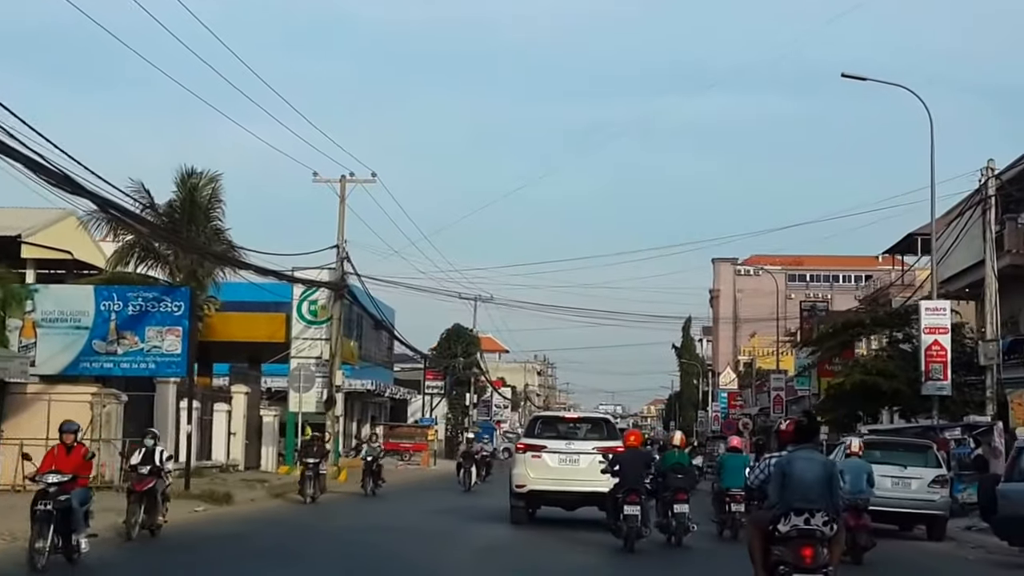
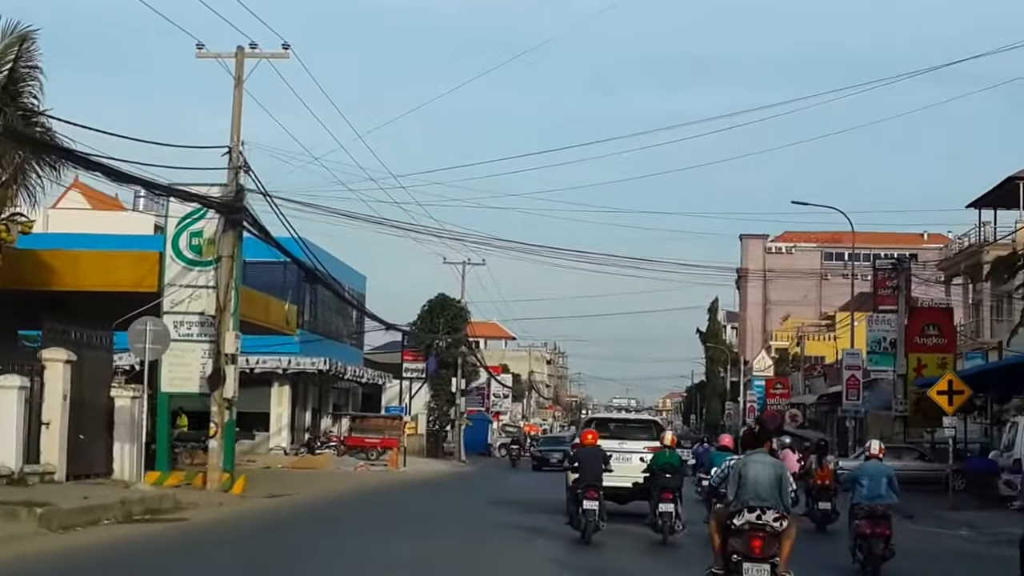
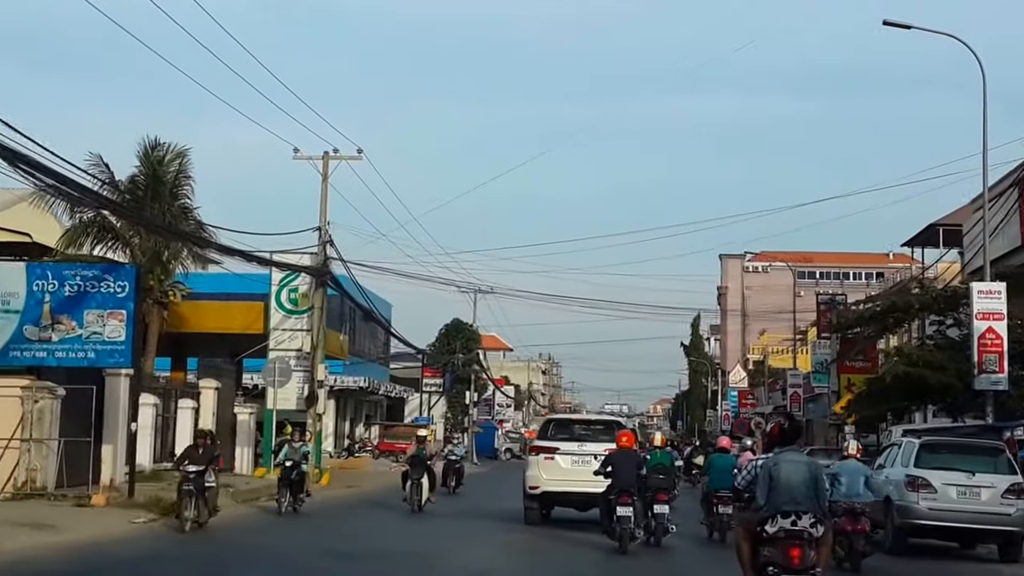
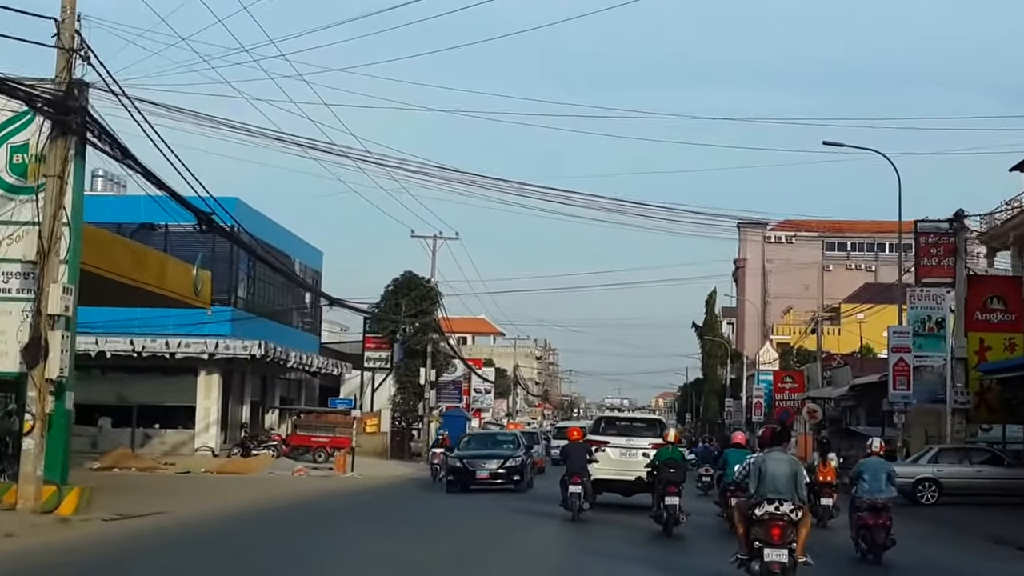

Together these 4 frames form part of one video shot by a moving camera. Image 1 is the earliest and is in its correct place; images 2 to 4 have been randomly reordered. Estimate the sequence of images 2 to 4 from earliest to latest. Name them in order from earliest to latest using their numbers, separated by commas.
3, 2, 4
